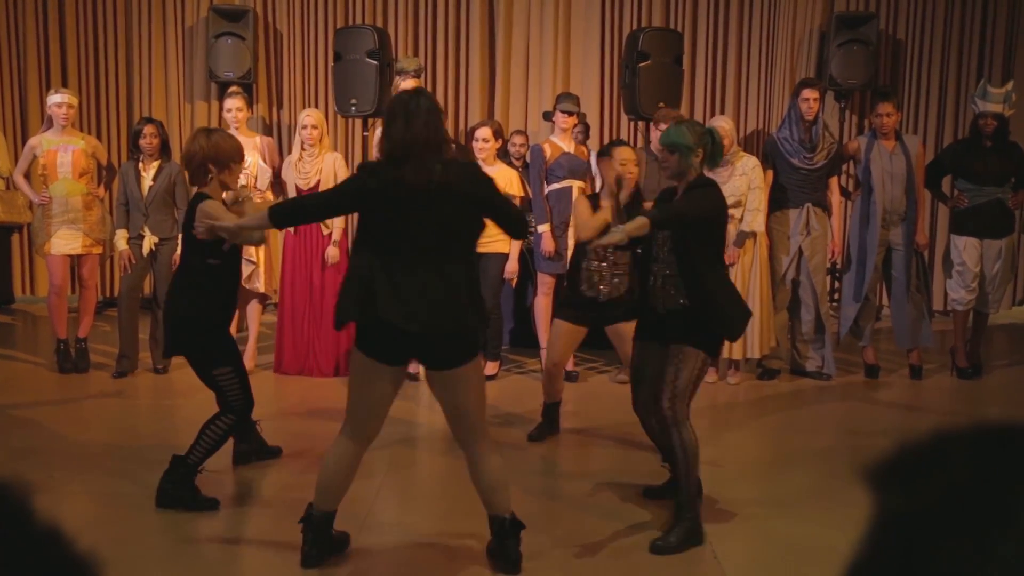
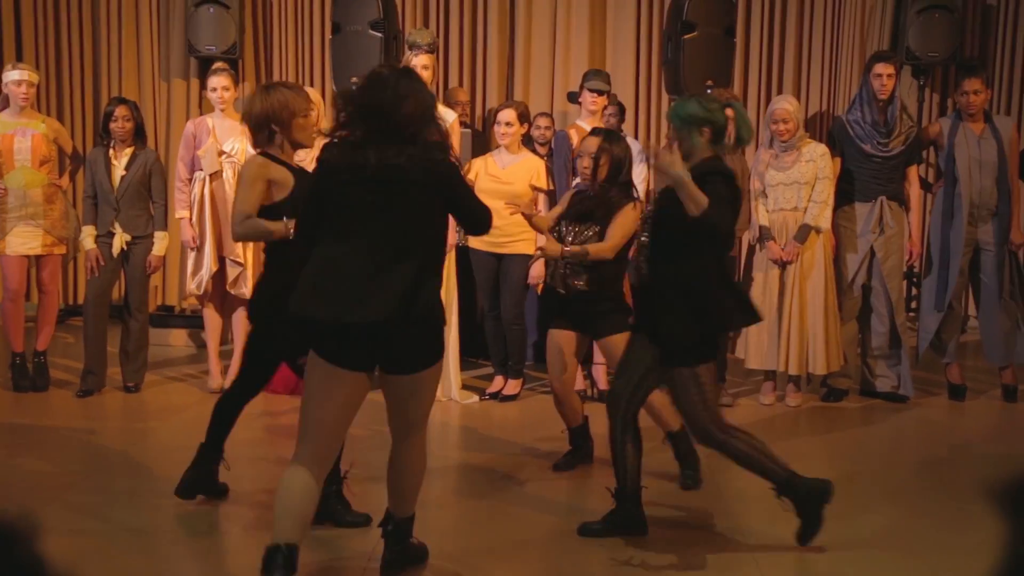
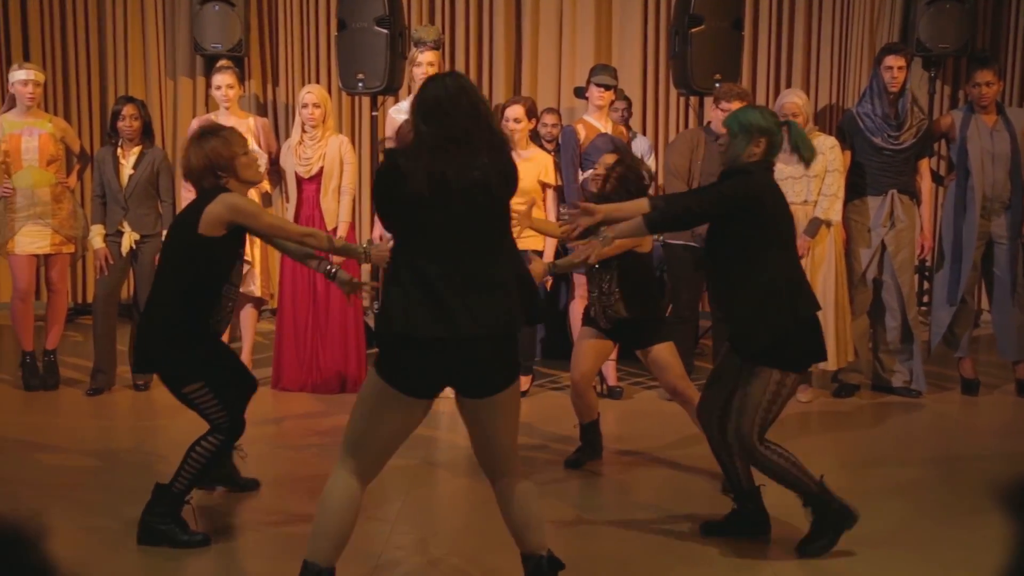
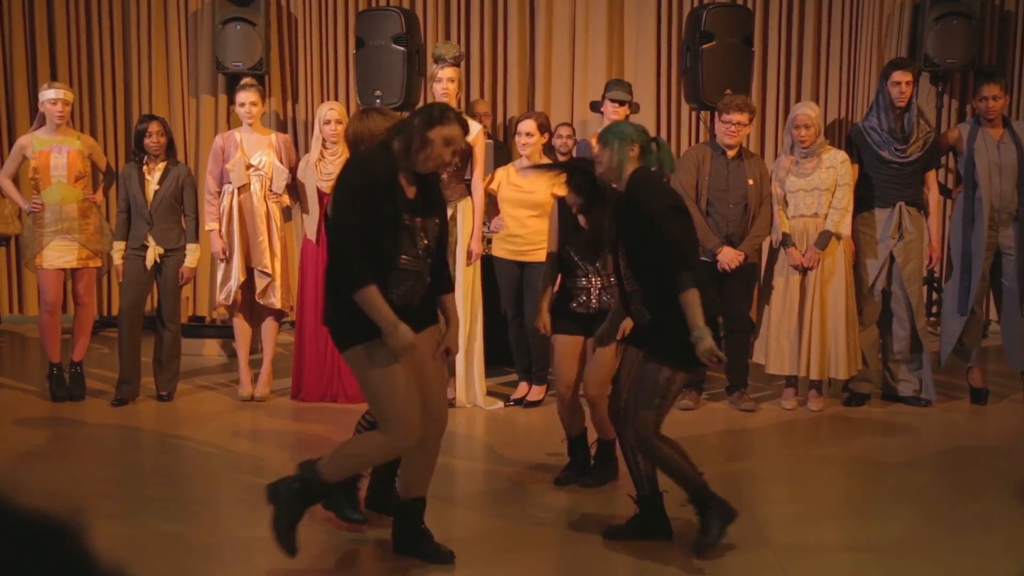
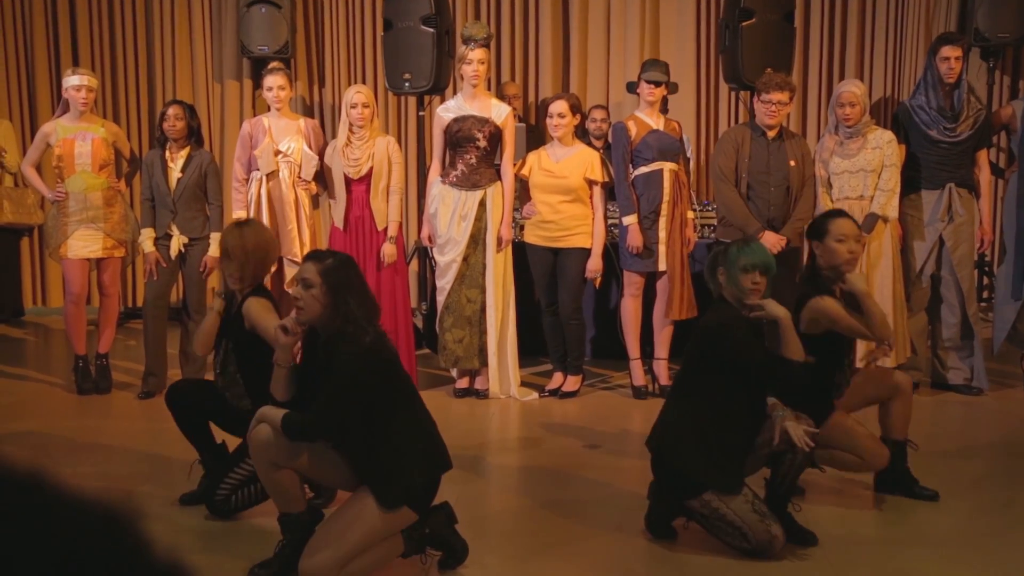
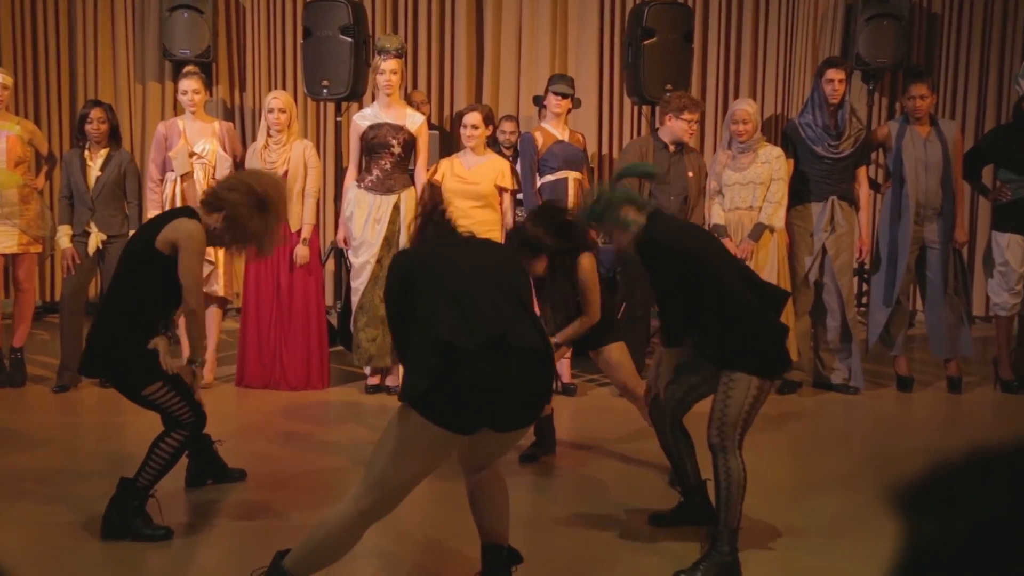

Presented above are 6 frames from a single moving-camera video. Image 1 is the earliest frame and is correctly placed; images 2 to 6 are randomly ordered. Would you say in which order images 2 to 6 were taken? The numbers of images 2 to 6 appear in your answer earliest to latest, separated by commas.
6, 3, 2, 4, 5
